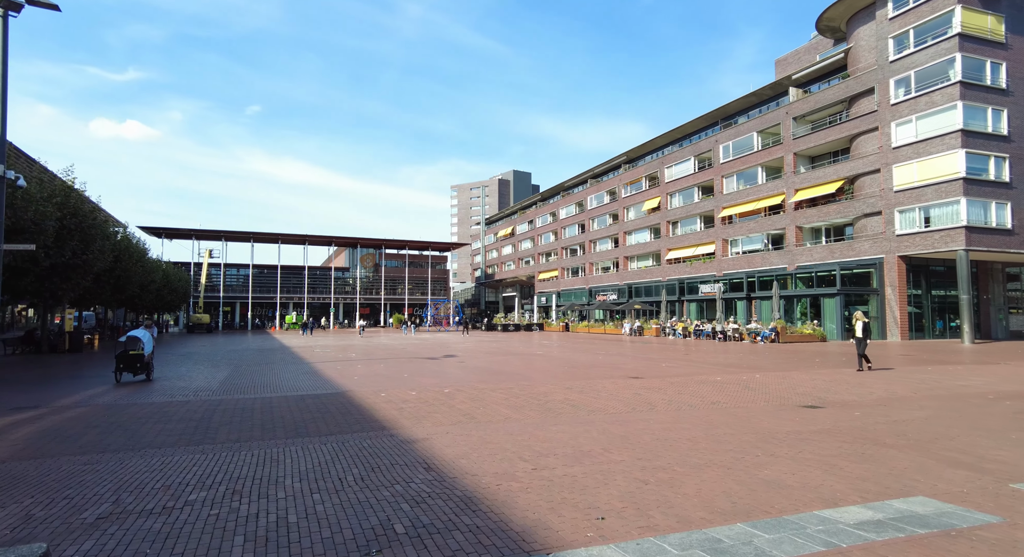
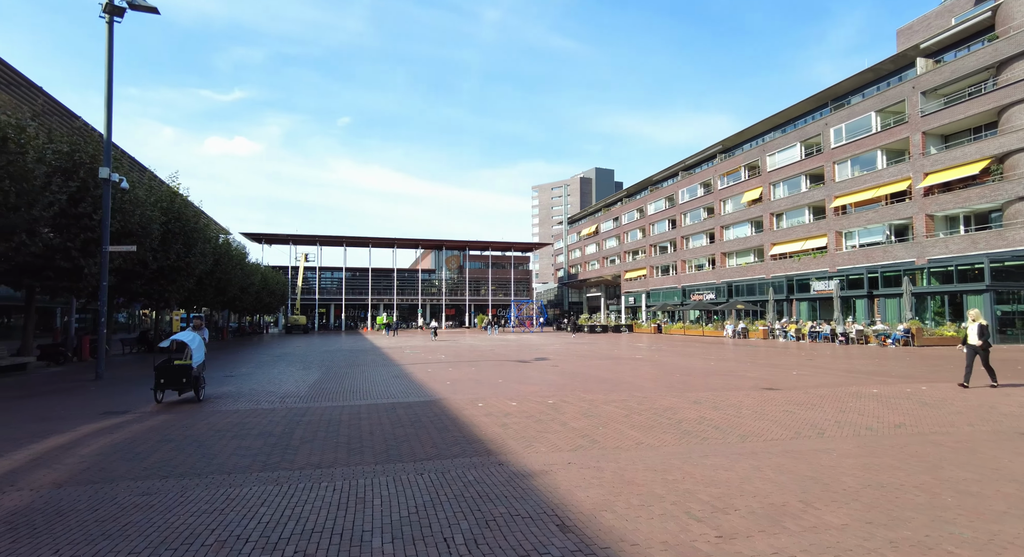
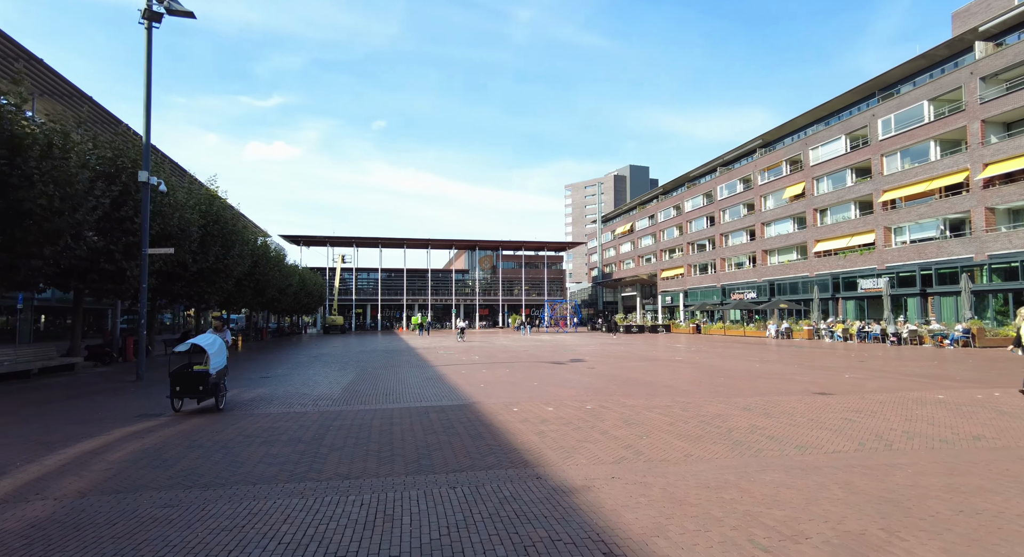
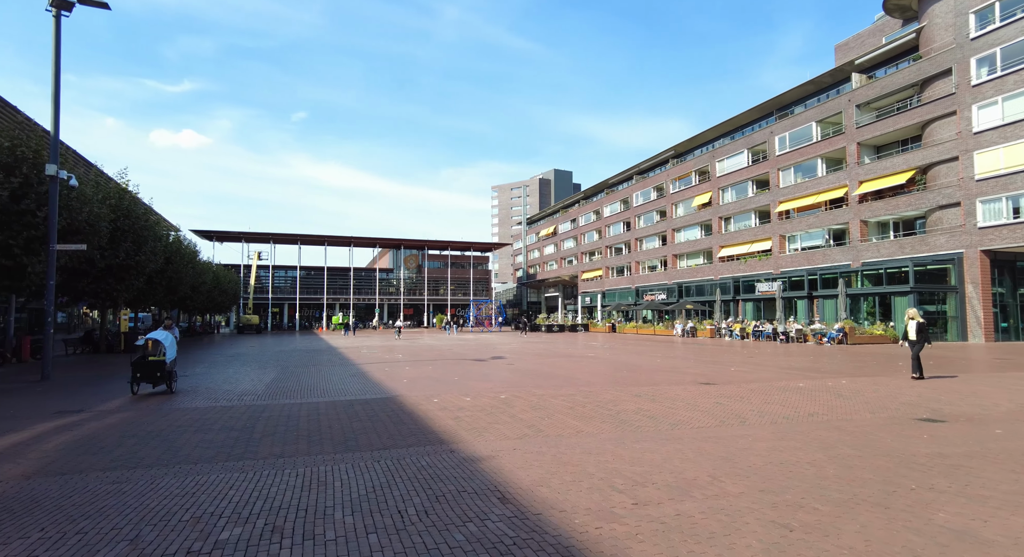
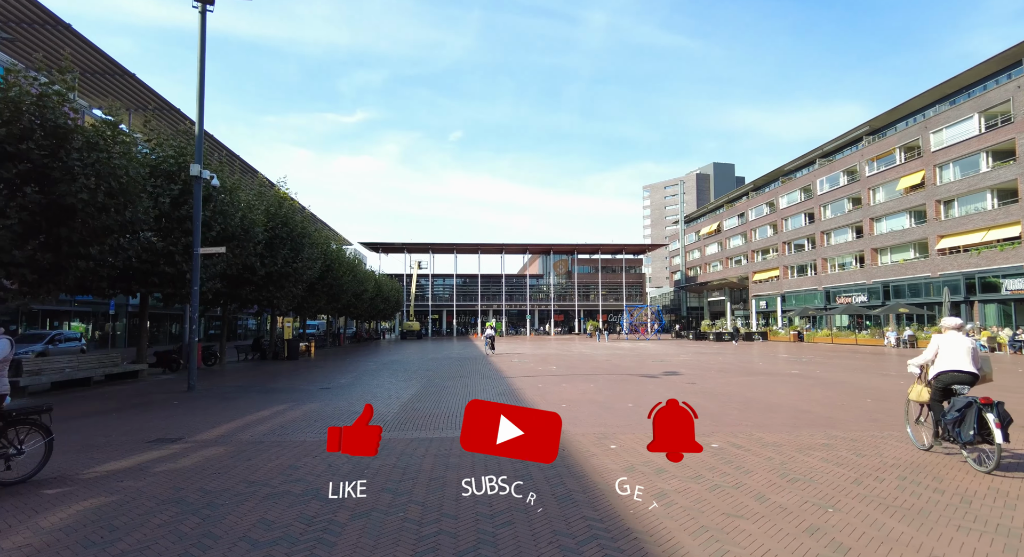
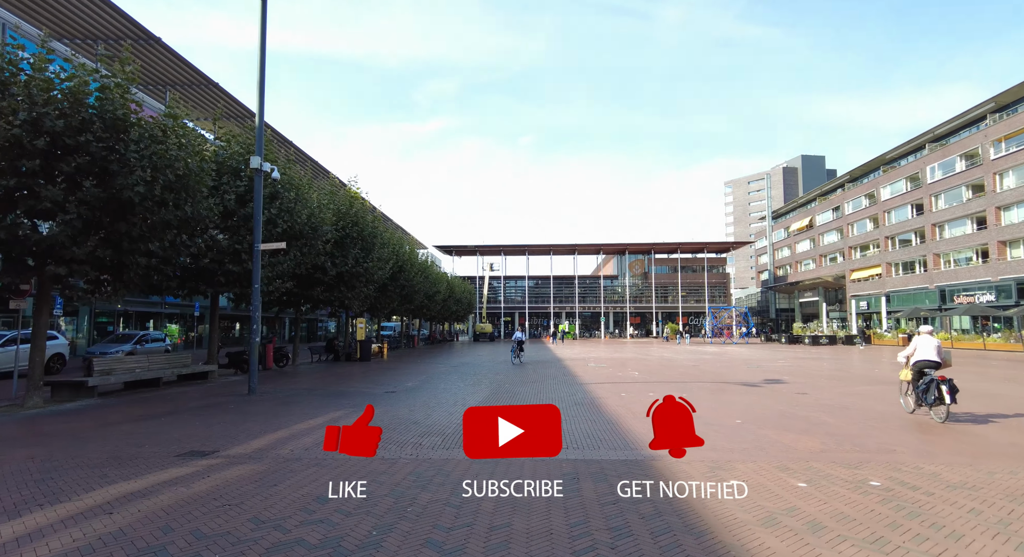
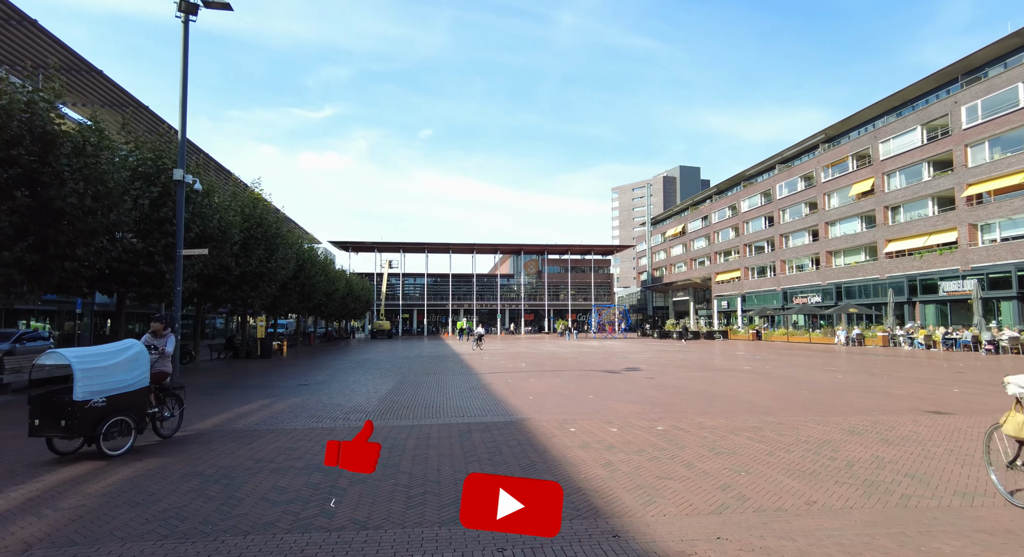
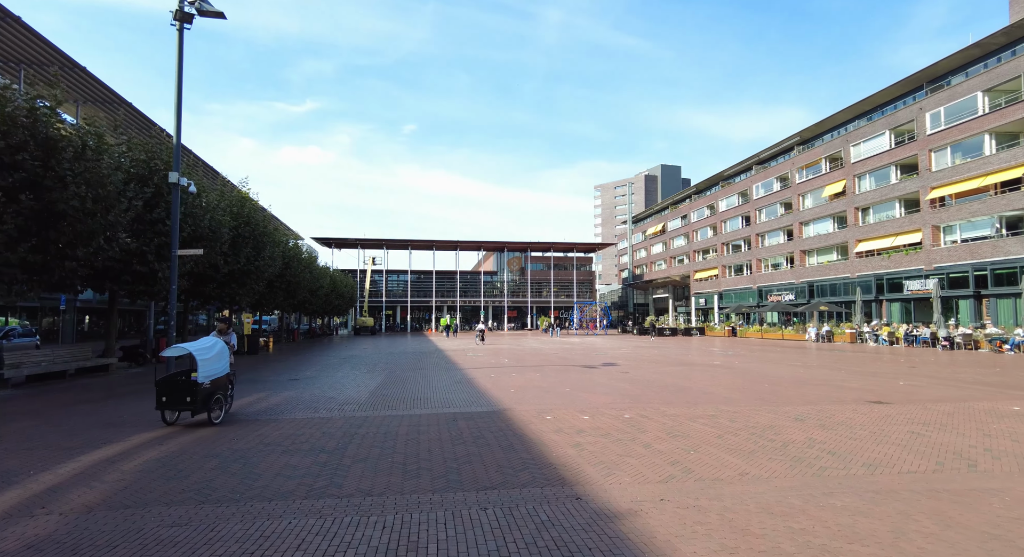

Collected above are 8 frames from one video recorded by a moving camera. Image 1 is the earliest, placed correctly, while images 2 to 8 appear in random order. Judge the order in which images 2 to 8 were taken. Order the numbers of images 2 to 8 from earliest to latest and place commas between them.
4, 2, 3, 8, 7, 5, 6
